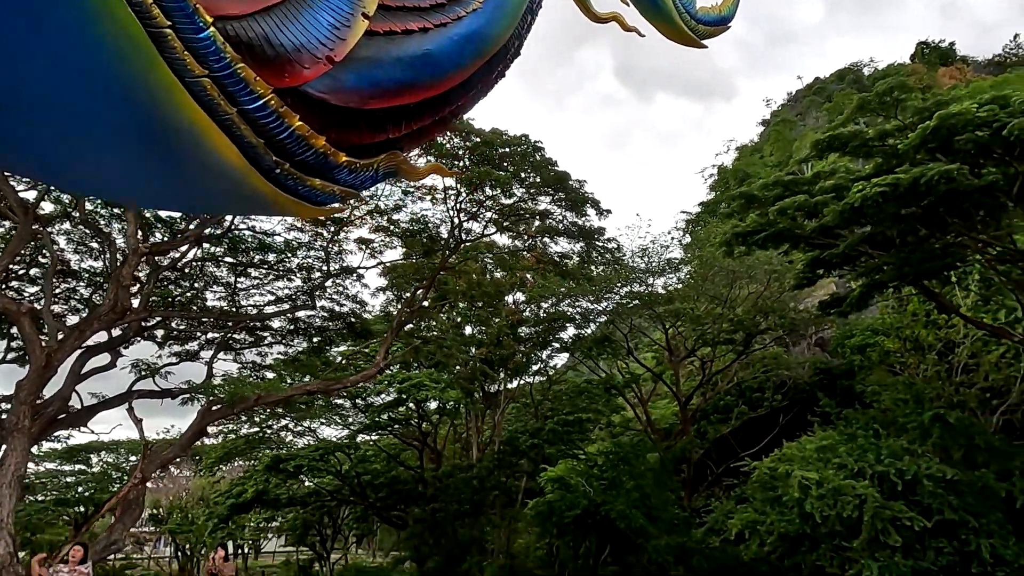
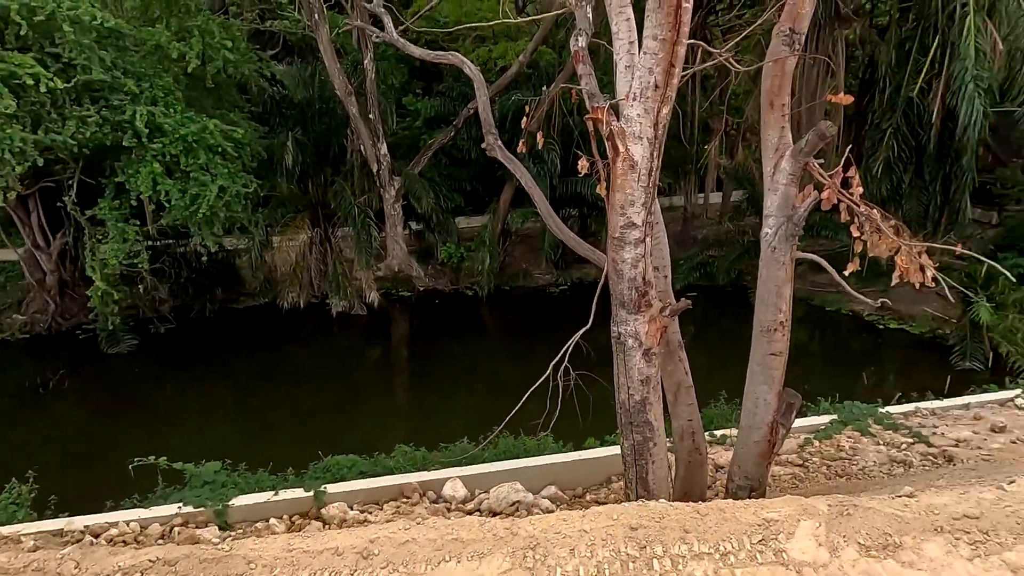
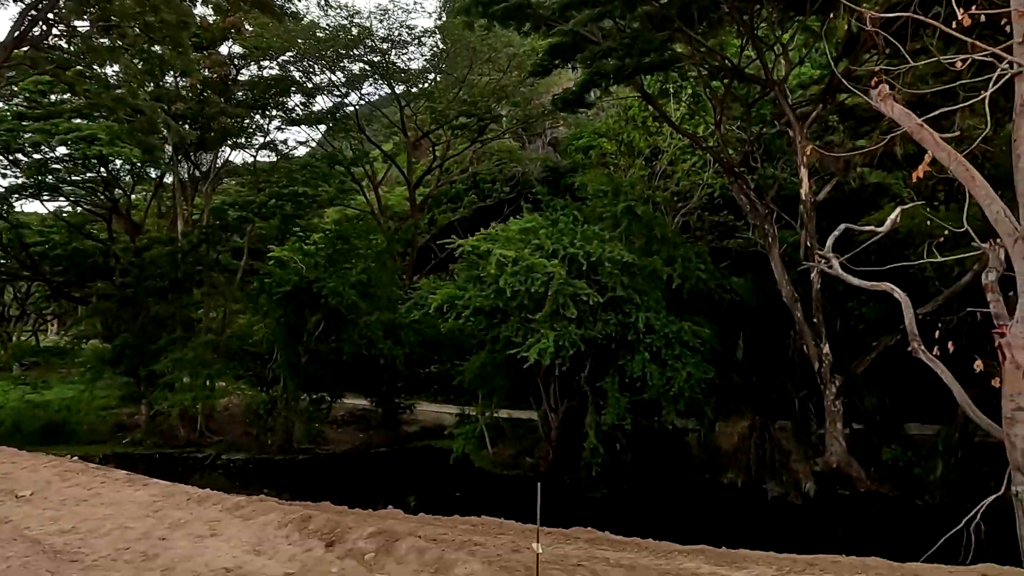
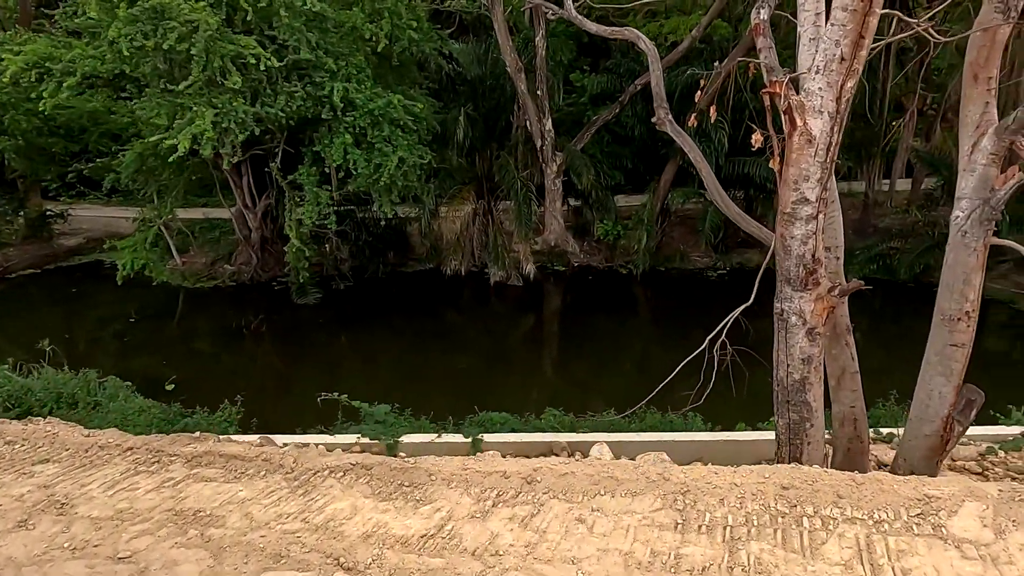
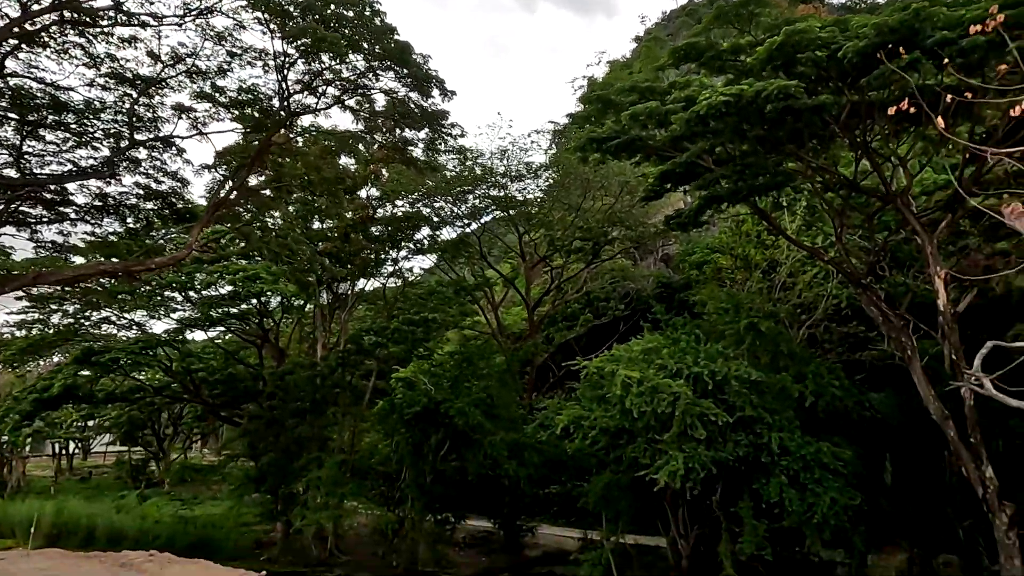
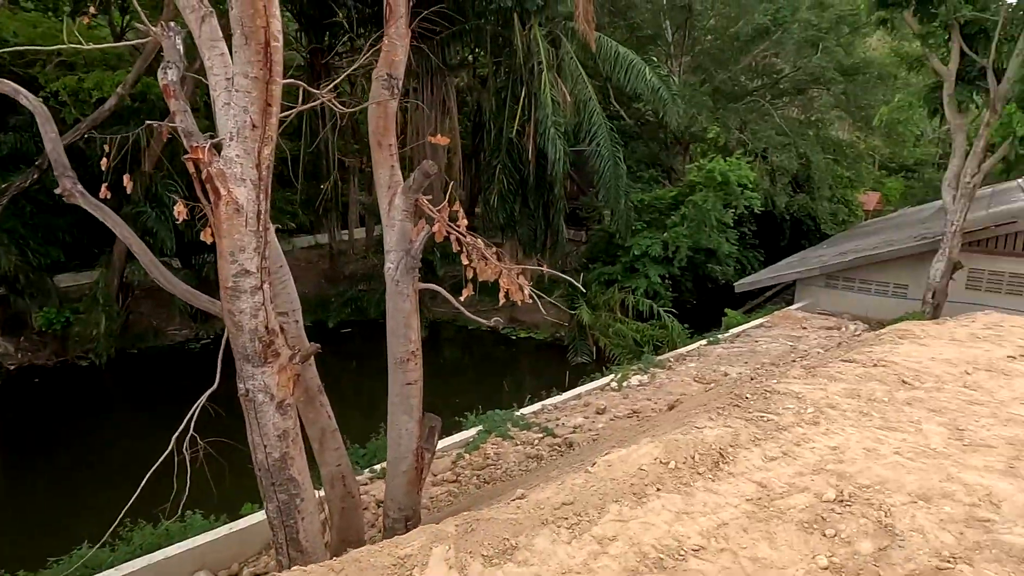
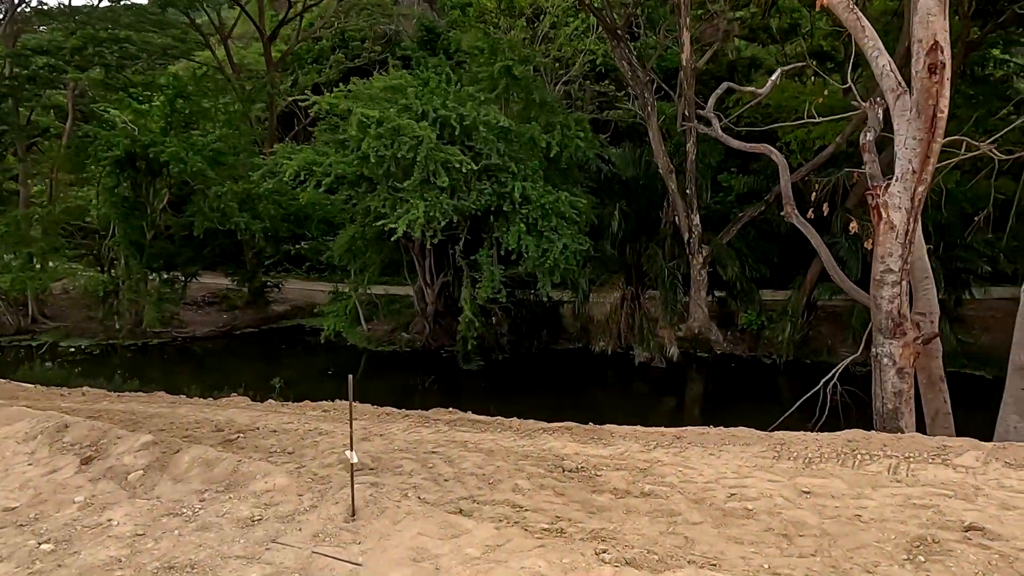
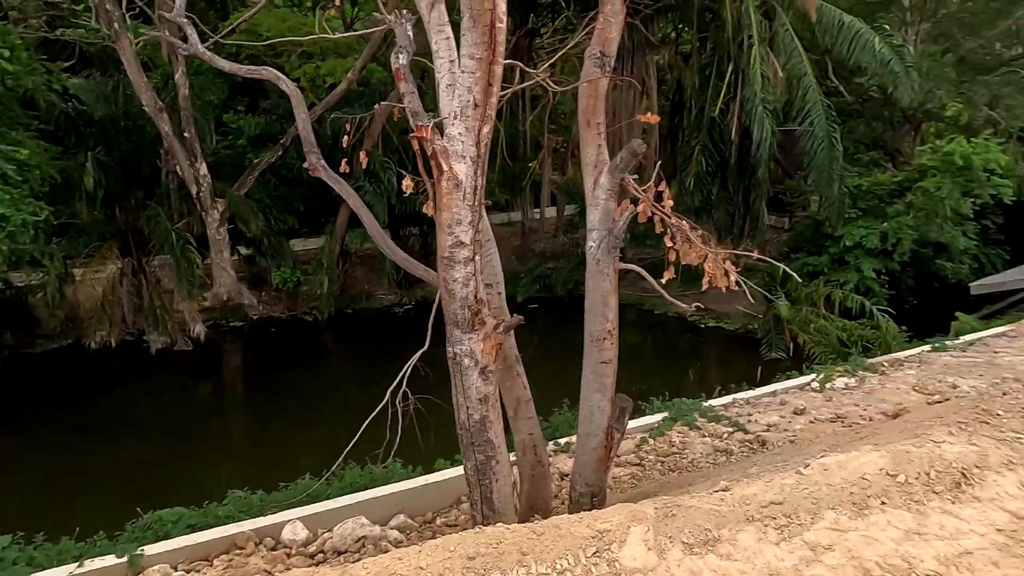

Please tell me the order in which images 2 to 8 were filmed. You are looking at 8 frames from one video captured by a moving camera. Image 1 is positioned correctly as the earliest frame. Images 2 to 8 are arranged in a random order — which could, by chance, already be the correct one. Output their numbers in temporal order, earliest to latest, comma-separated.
5, 3, 7, 4, 2, 8, 6
